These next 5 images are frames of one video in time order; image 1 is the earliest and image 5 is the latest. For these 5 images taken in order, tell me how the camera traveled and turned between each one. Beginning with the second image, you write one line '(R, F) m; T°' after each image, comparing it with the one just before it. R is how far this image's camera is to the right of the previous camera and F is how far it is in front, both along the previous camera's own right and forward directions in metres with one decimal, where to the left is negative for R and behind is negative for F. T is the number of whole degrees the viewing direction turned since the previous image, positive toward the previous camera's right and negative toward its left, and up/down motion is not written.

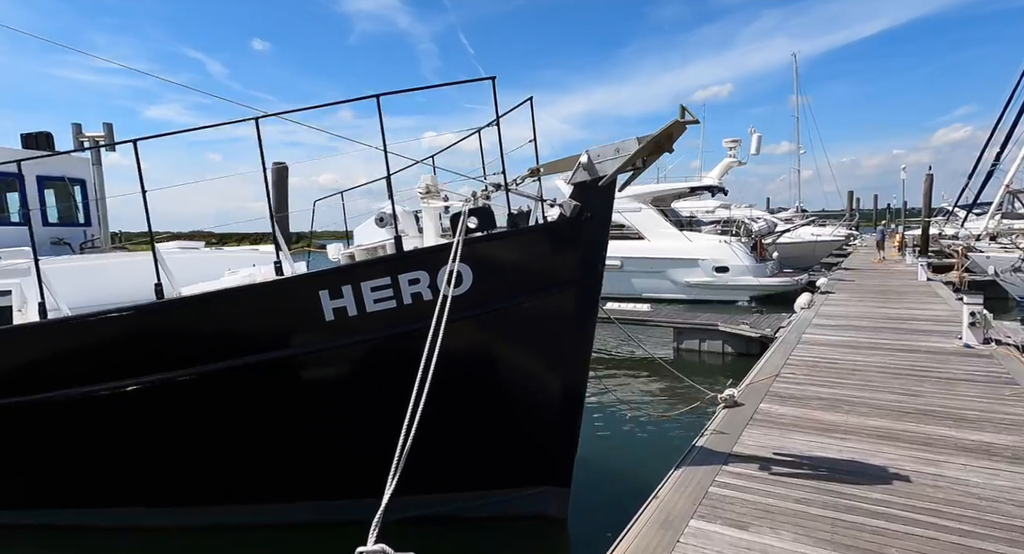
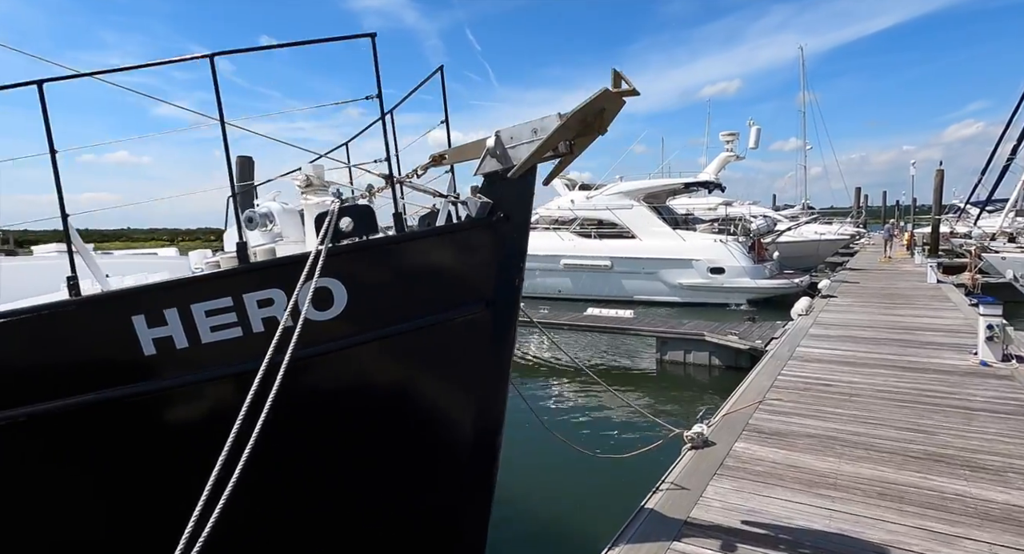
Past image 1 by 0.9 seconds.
(+0.6, +1.0) m; -1°
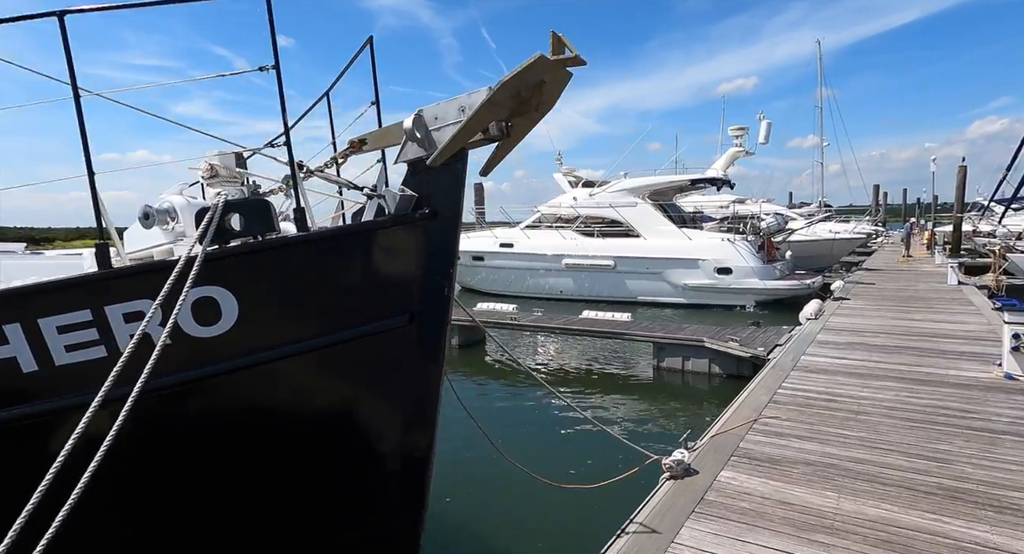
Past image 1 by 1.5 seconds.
(+0.4, +0.6) m; -1°
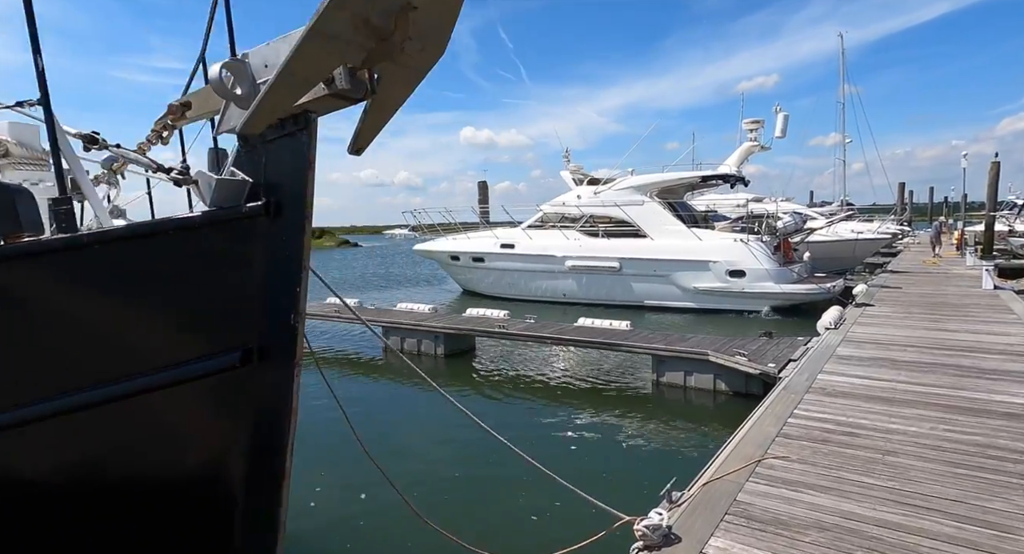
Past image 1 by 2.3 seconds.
(+0.5, +0.9) m; -2°
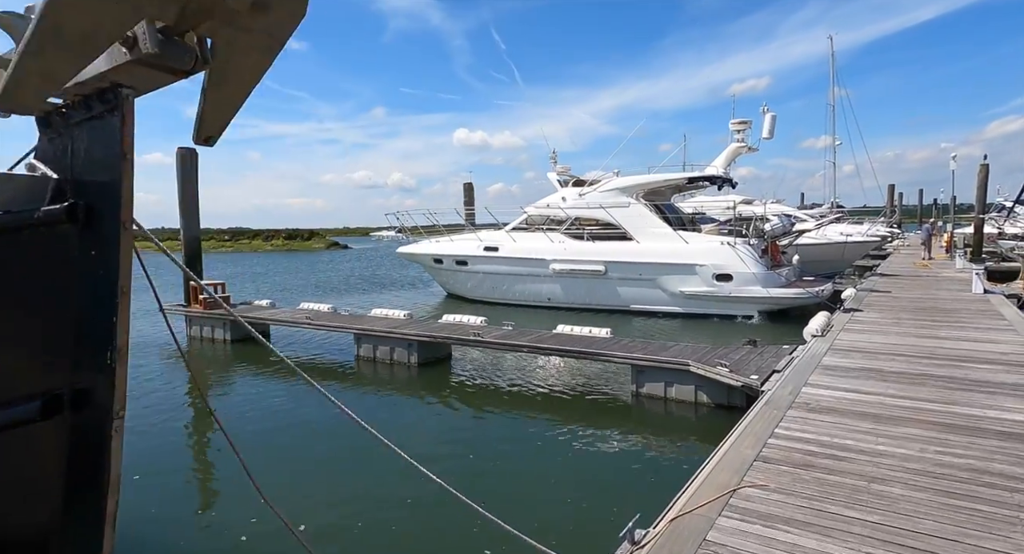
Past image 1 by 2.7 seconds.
(+0.3, +0.4) m; +1°
